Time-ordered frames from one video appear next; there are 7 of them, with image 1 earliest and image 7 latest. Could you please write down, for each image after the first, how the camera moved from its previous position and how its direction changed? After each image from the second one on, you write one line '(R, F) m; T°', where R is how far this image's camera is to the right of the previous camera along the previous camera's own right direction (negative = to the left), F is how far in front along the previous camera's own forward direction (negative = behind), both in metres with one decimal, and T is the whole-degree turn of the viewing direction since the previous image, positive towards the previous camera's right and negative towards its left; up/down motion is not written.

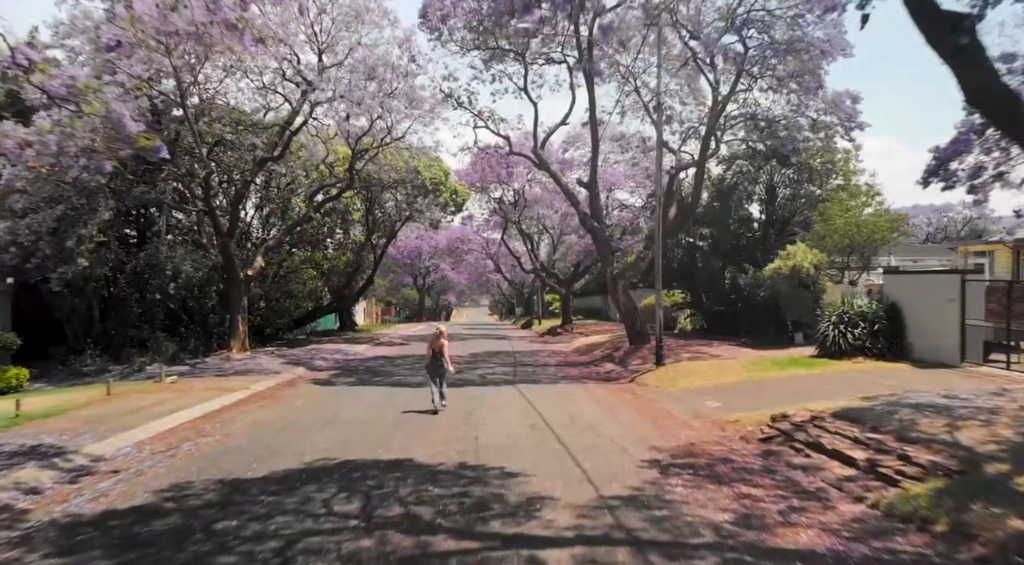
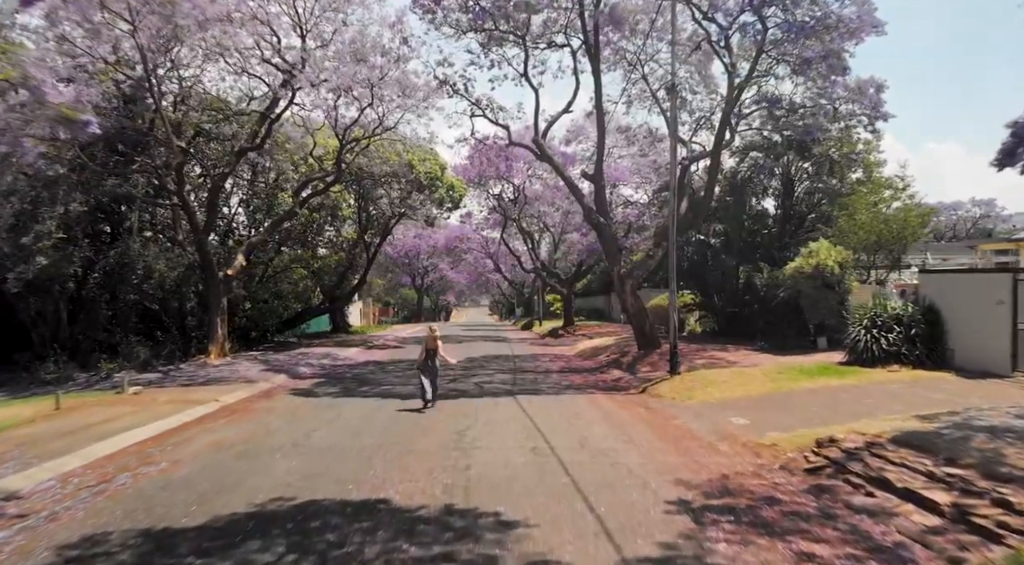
(0.0, +1.4) m; 0°
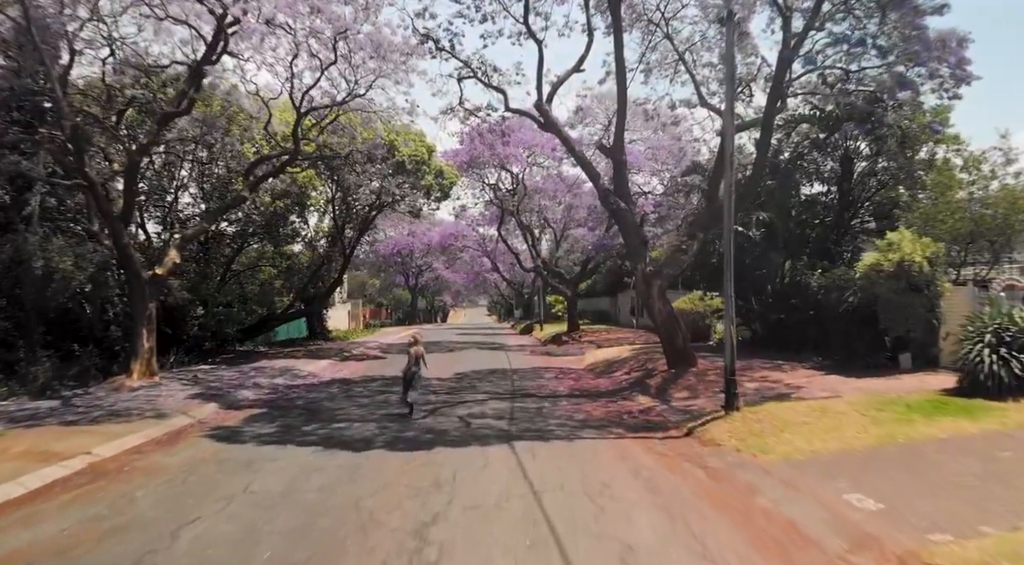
(0.0, +3.6) m; 0°
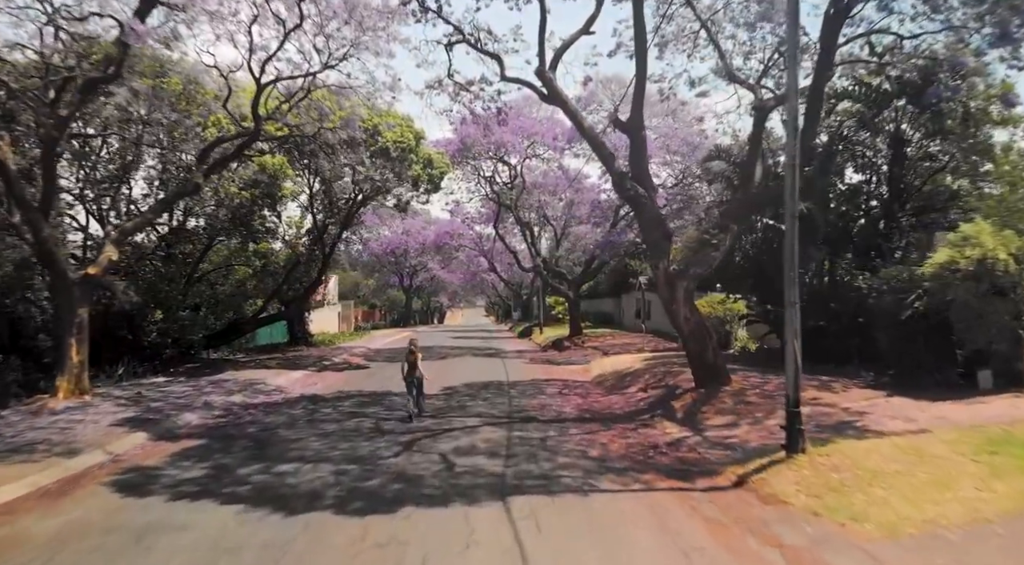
(0.0, +2.3) m; 0°
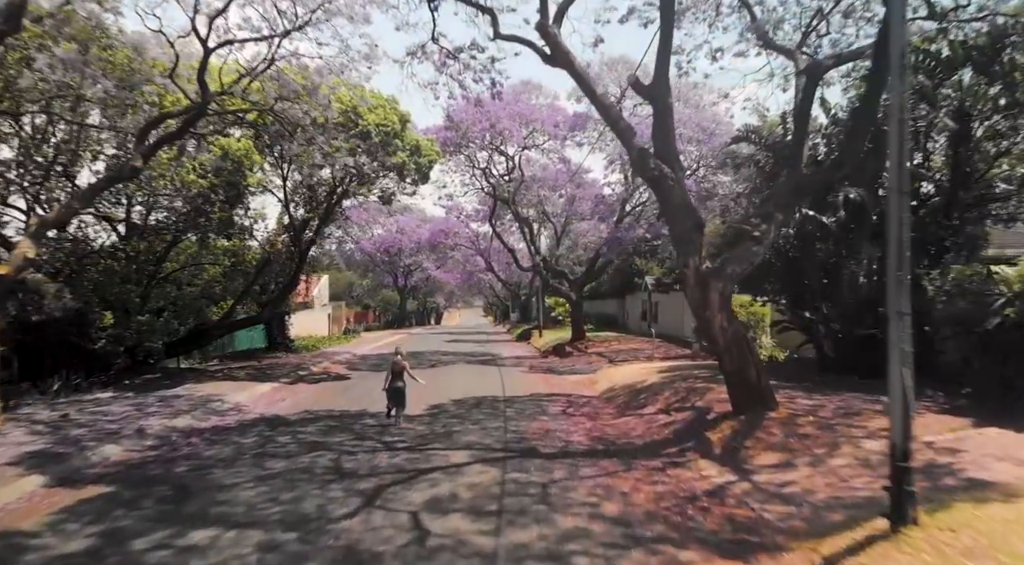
(0.0, +2.1) m; 0°
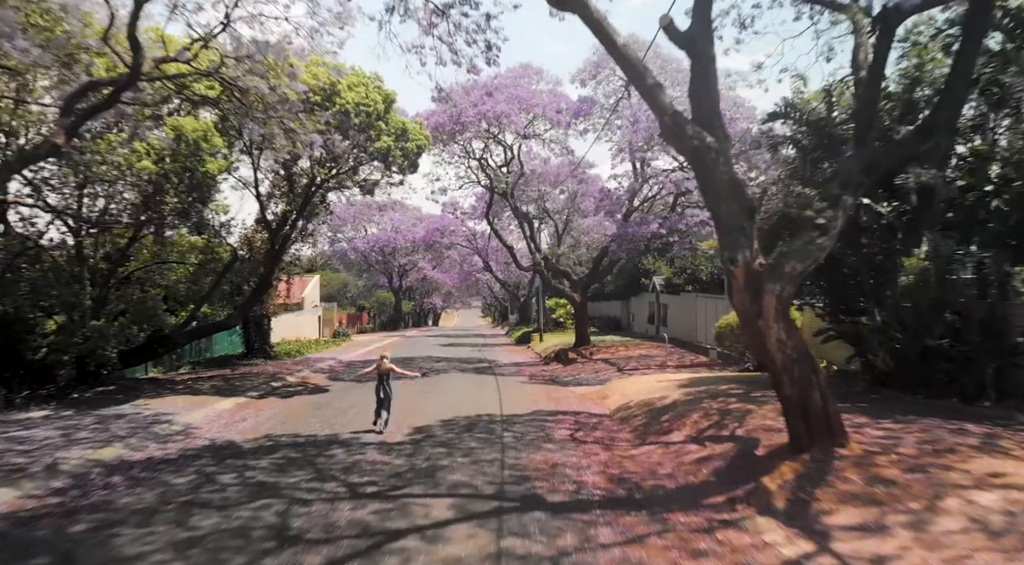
(0.0, +2.0) m; 0°
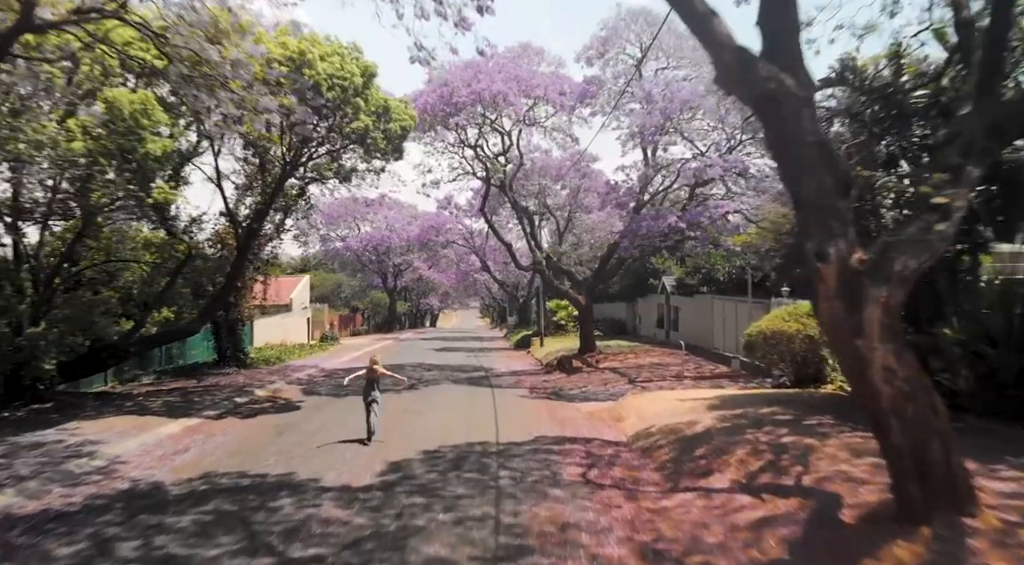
(0.0, +2.1) m; 0°
